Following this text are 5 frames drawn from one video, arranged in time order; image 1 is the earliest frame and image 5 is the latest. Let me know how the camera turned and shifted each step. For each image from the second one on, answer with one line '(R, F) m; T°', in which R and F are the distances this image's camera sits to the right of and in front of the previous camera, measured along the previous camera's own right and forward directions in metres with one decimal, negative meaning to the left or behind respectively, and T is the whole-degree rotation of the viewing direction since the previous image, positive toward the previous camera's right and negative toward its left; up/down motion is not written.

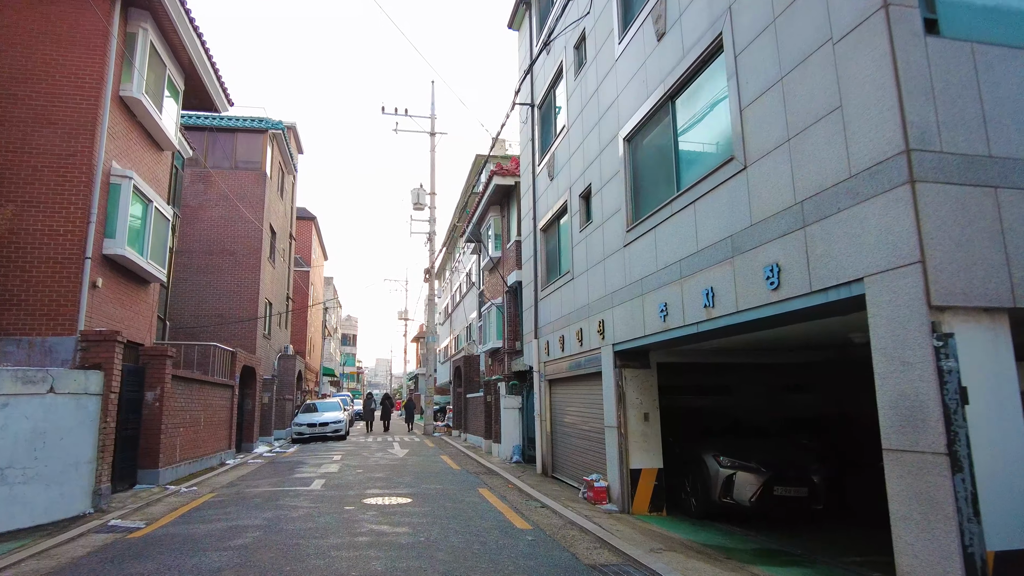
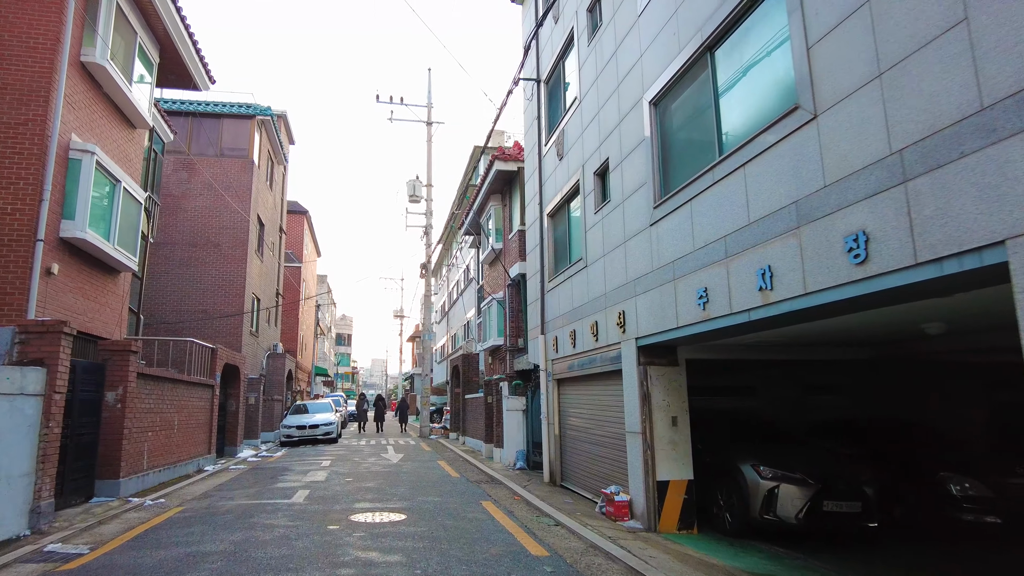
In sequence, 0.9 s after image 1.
(-0.2, +1.1) m; 0°
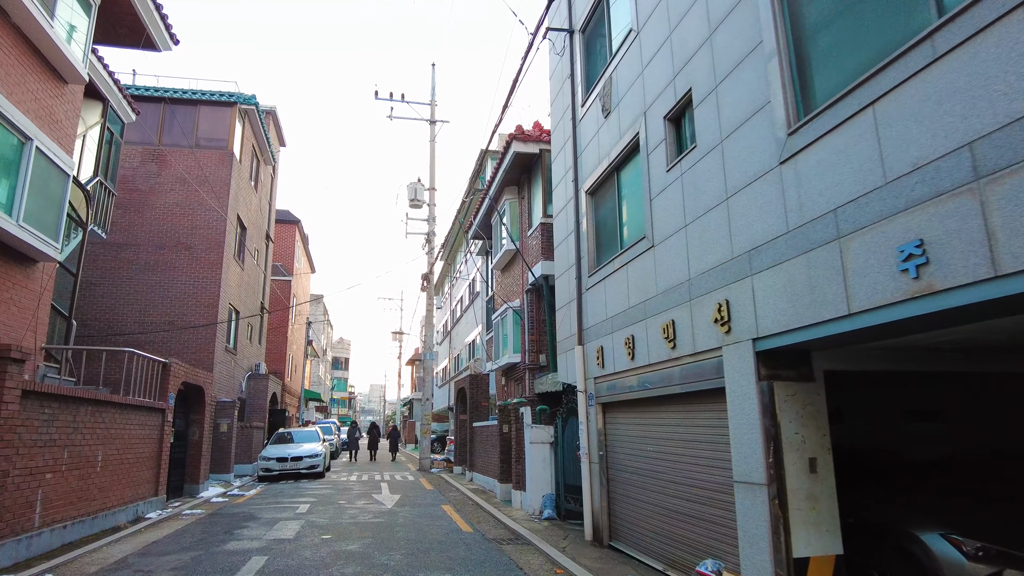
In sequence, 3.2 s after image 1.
(-0.4, +2.7) m; 0°
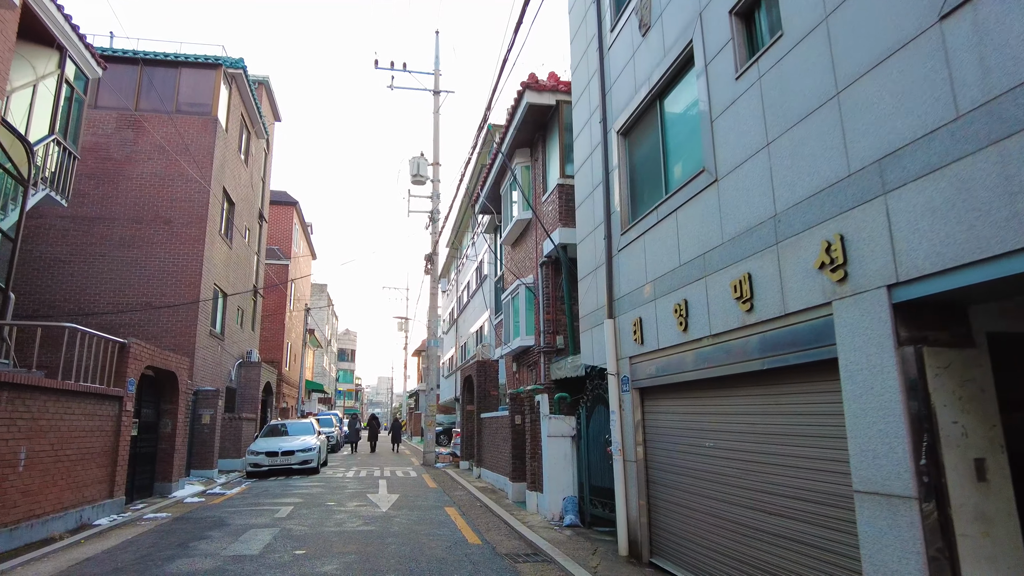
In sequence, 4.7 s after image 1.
(-0.1, +1.7) m; -1°
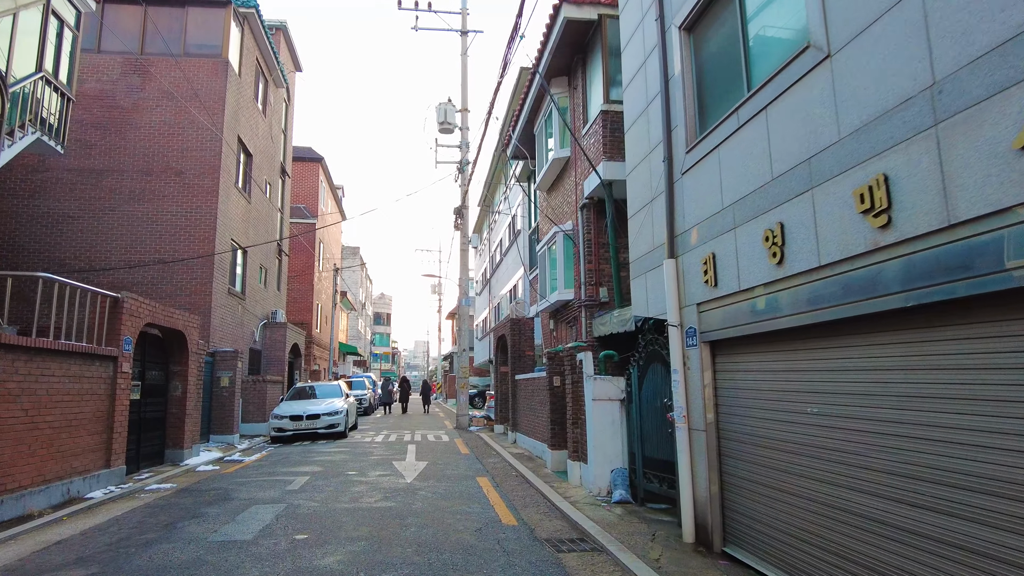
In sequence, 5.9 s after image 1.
(0.0, +1.3) m; -3°
